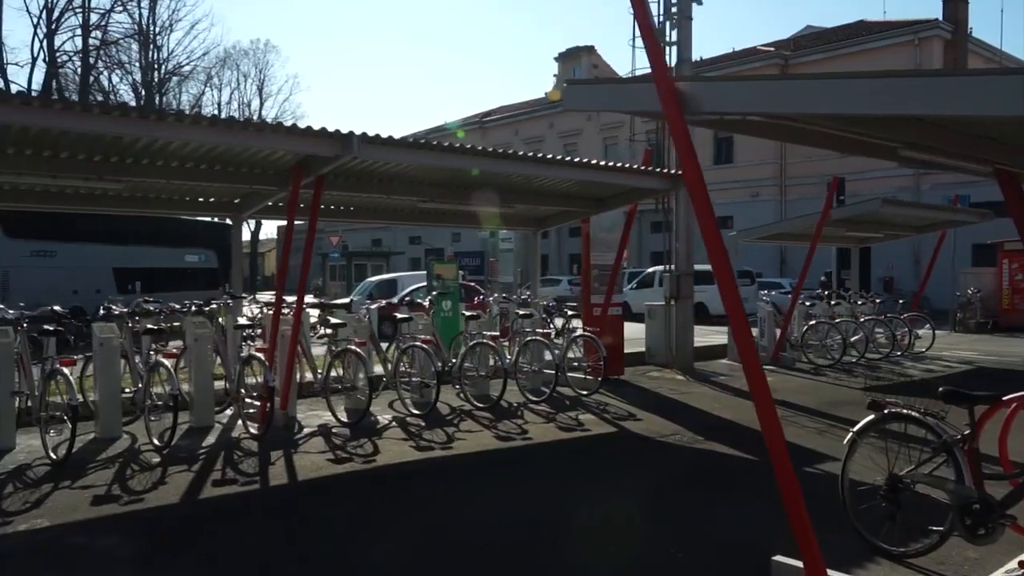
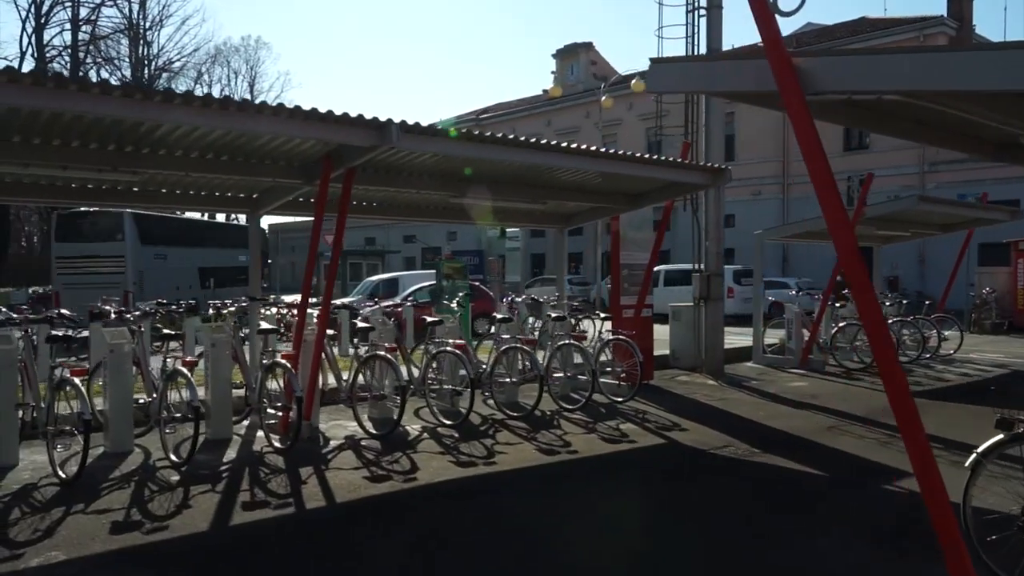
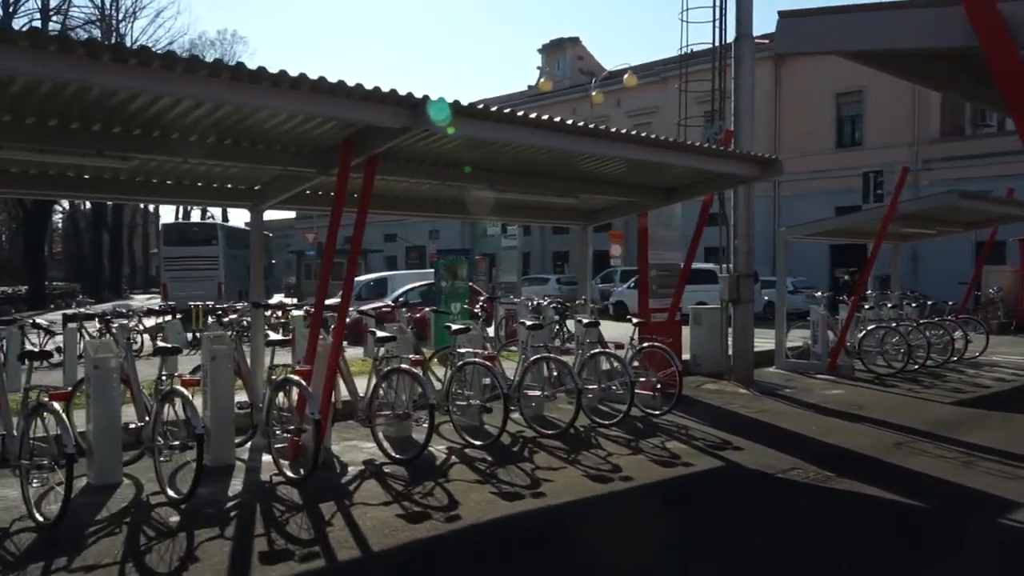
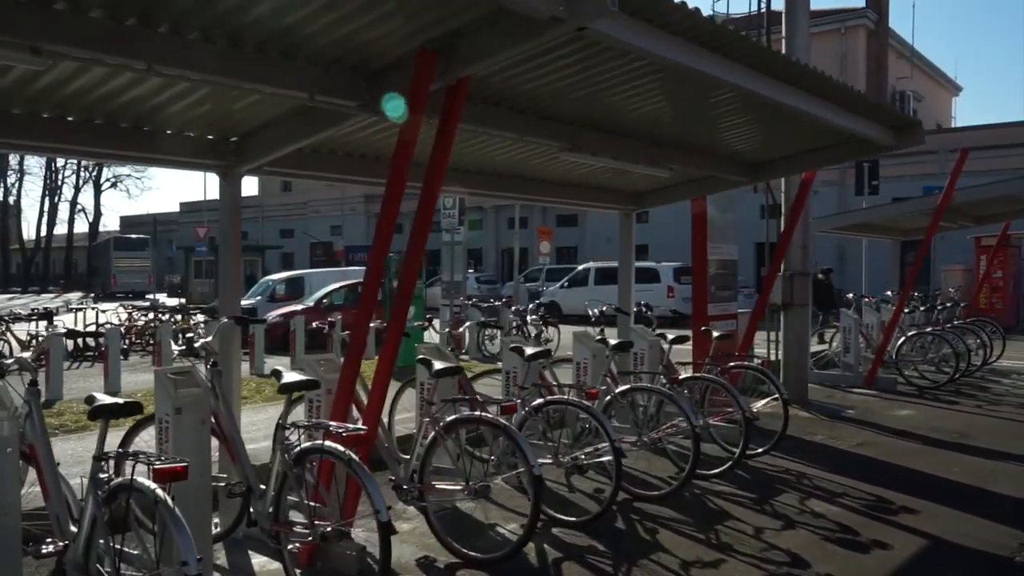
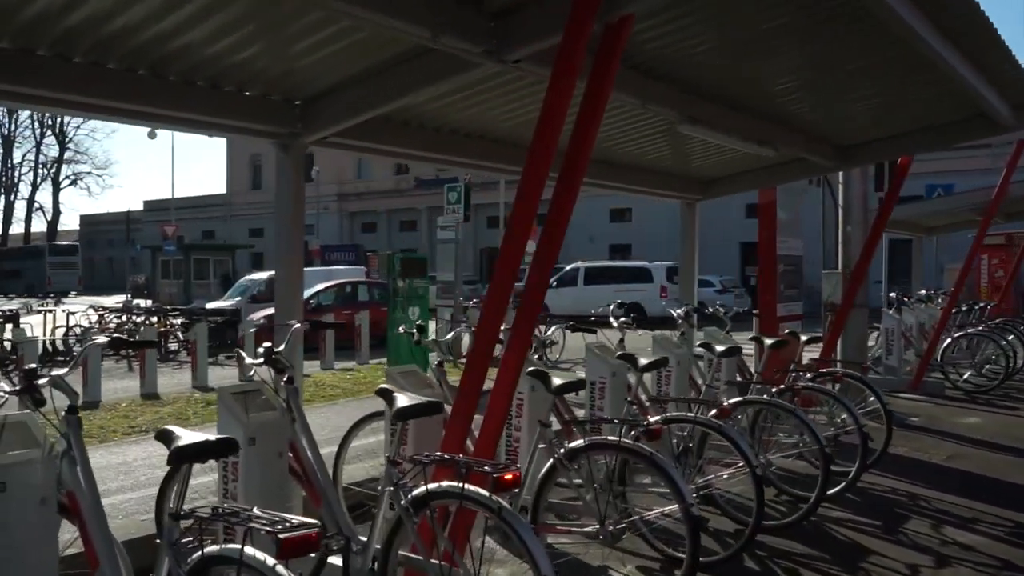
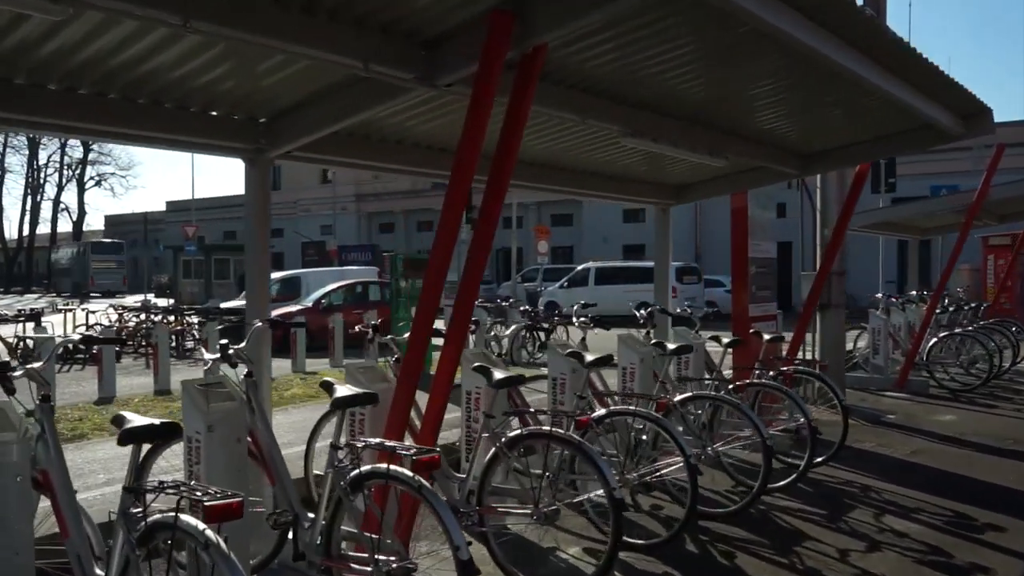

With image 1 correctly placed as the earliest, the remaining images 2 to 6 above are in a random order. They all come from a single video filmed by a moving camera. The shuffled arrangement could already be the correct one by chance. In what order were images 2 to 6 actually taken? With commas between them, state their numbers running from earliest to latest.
2, 3, 4, 6, 5
